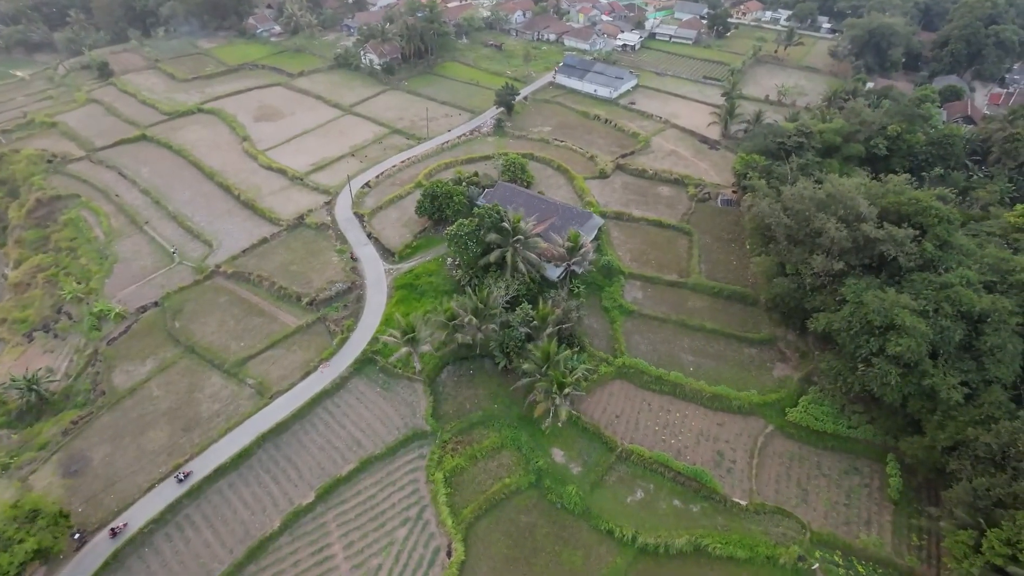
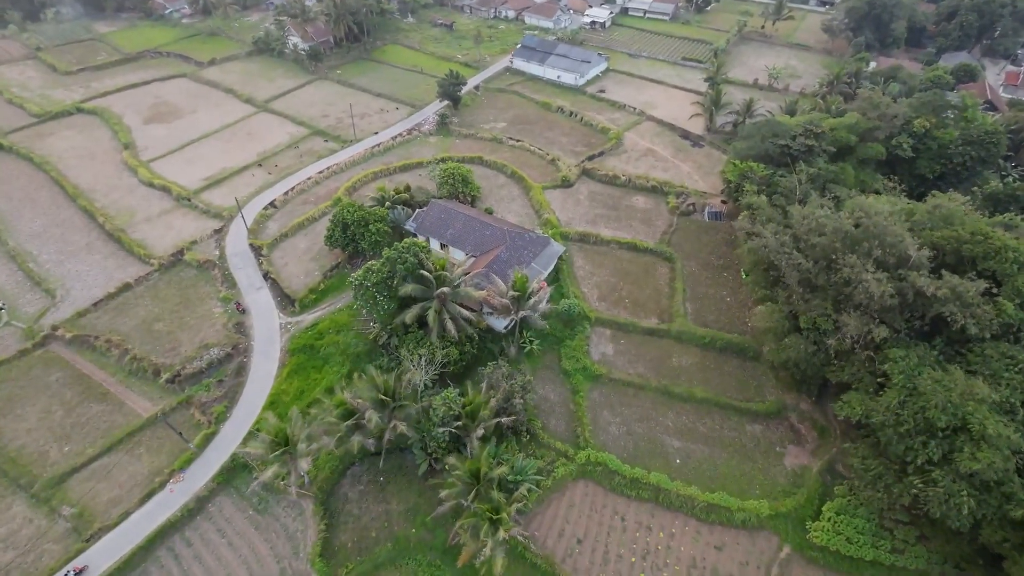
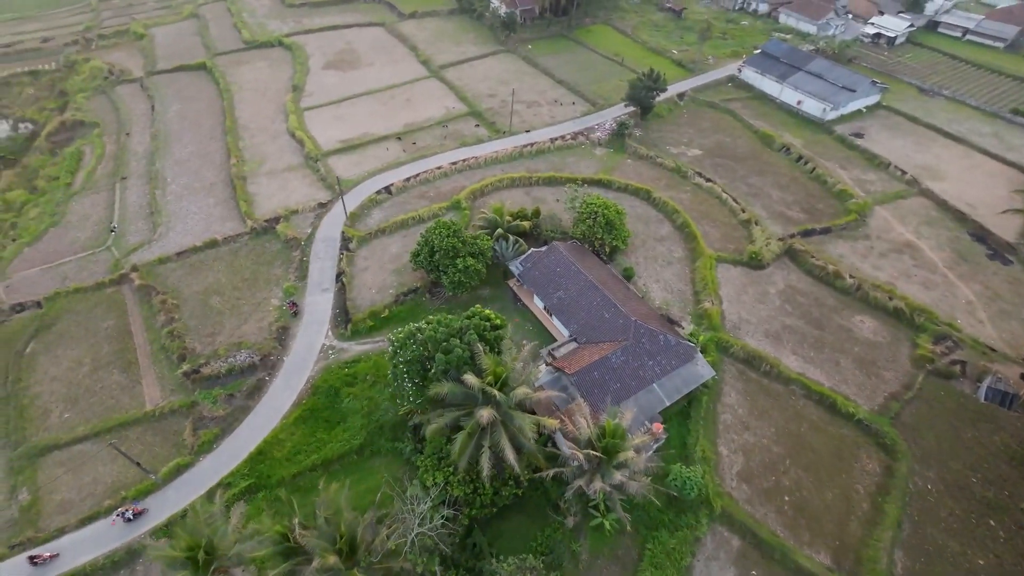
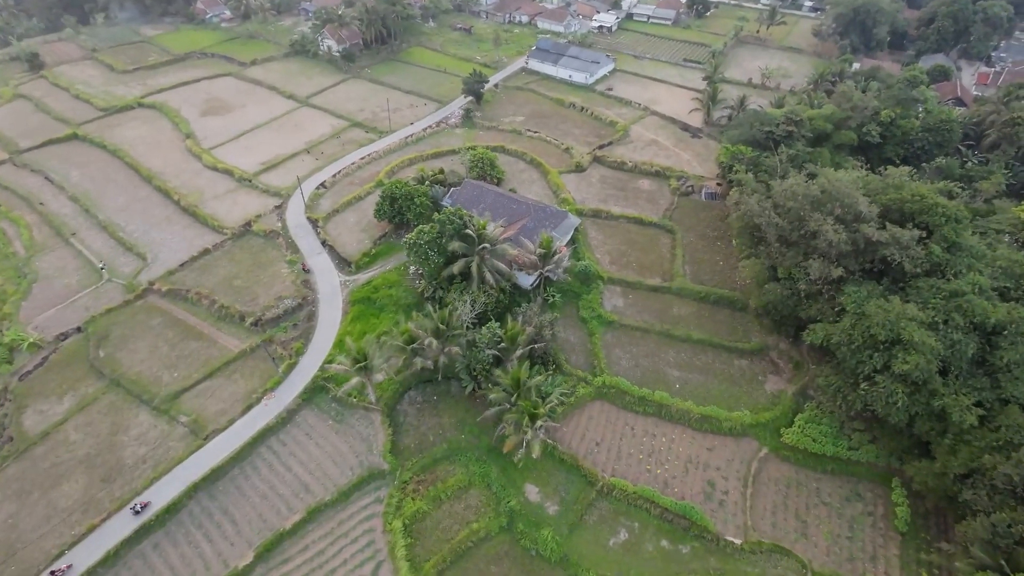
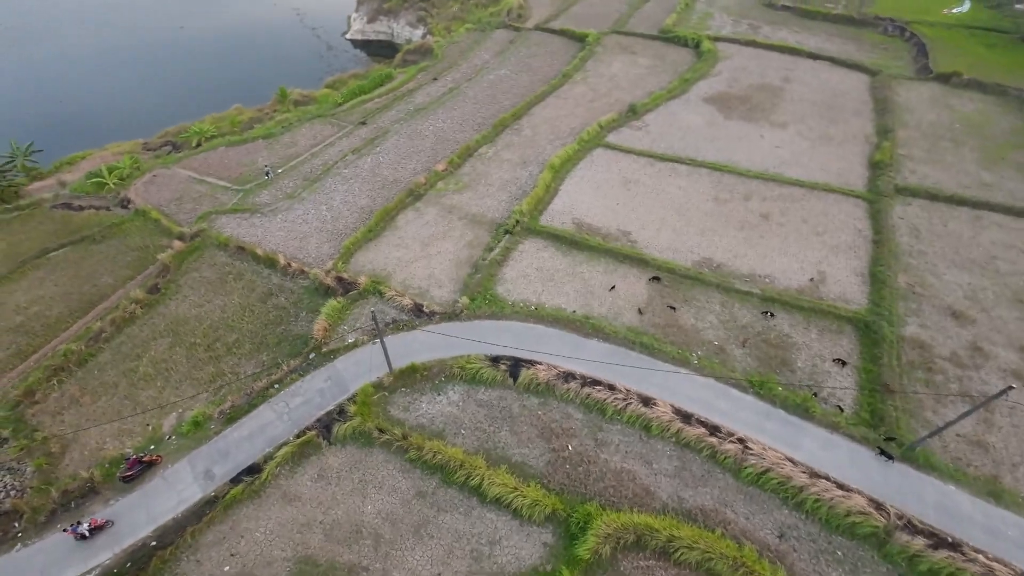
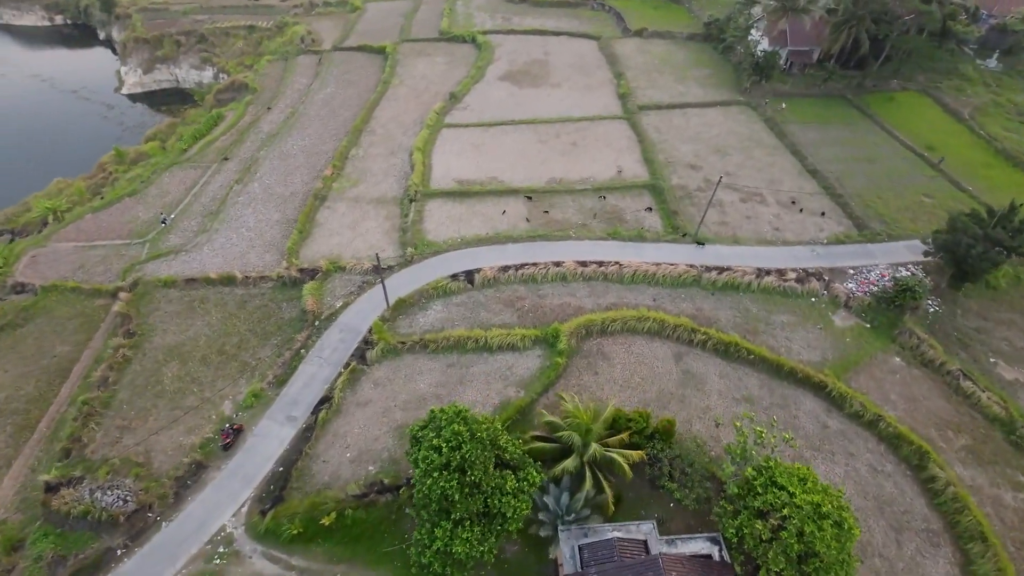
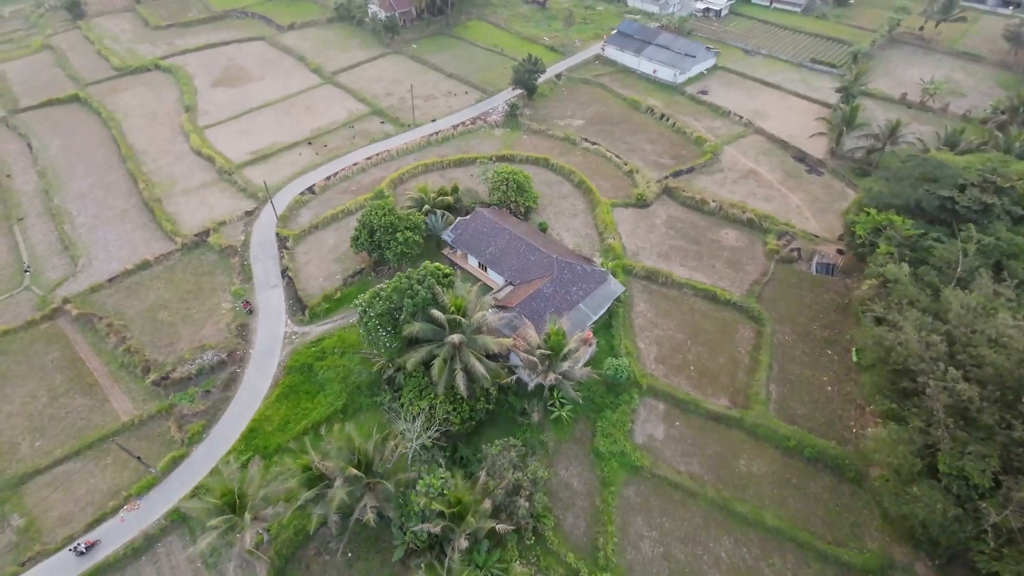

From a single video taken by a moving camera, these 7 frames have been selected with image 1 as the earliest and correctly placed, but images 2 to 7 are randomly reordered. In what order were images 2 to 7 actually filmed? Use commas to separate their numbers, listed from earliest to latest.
4, 2, 7, 3, 6, 5
